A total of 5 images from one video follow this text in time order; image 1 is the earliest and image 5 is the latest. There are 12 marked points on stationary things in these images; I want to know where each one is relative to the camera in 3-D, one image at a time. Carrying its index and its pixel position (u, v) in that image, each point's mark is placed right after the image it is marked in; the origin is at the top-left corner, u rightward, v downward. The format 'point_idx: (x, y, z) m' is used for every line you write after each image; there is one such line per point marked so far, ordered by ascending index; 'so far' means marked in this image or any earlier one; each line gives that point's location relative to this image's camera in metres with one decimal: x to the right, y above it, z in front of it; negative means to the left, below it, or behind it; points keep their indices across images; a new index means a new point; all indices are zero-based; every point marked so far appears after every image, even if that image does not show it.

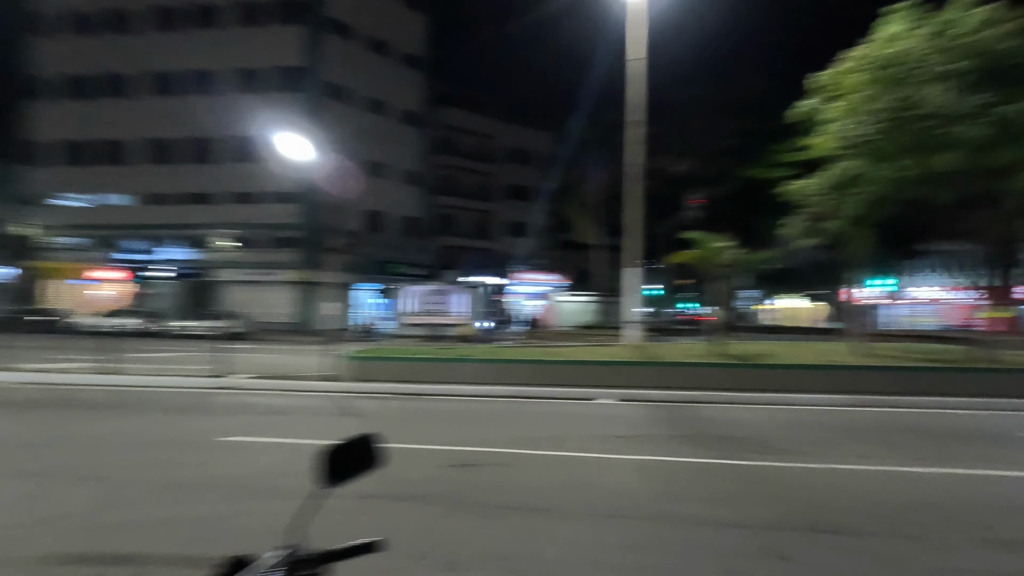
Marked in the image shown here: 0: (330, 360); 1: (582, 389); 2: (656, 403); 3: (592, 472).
0: (-5.8, -2.3, +17.1) m
1: (+1.7, -2.5, +13.1) m
2: (+3.3, -2.6, +12.2) m
3: (+1.0, -2.3, +6.7) m
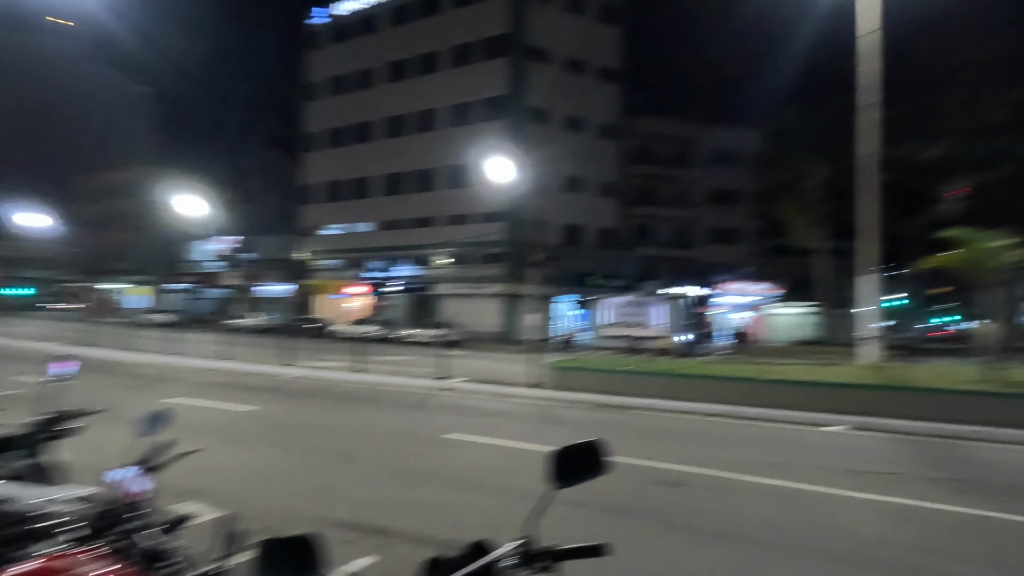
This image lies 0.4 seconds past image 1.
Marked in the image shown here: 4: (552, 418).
0: (+0.7, -2.7, +18.0) m
1: (+6.4, -2.7, +11.6) m
2: (+7.5, -2.8, +10.2) m
3: (+3.4, -2.4, +5.9) m
4: (+0.8, -2.7, +11.0) m
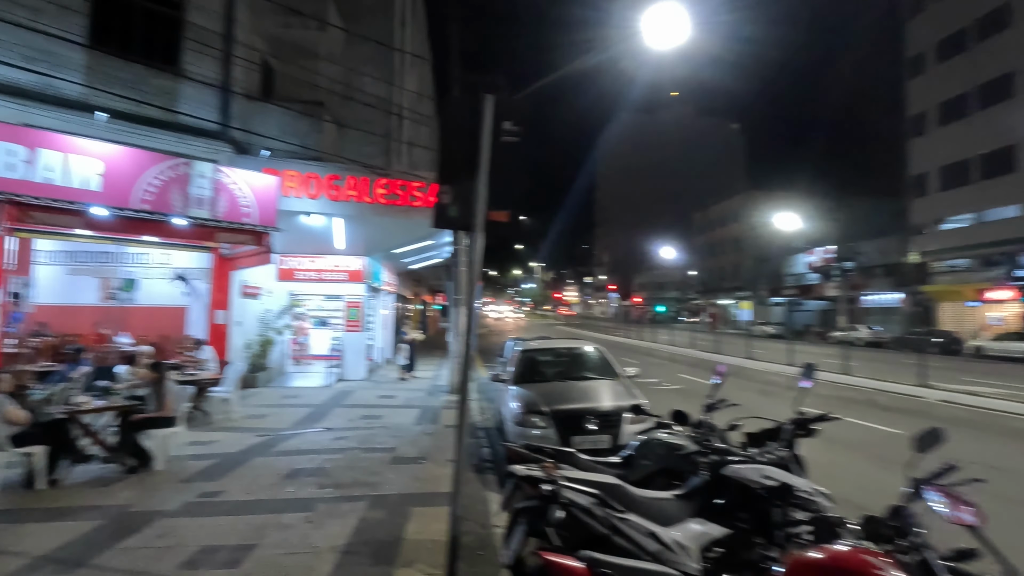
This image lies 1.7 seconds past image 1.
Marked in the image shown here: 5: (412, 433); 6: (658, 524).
0: (+16.3, -2.5, +8.5) m
1: (+13.9, -2.2, +0.4) m
2: (+13.4, -2.2, -1.3) m
3: (+7.5, -2.1, -0.1) m
4: (+10.5, -2.5, +4.8) m
5: (-1.8, -2.6, +9.4) m
6: (+0.8, -1.3, +3.0) m
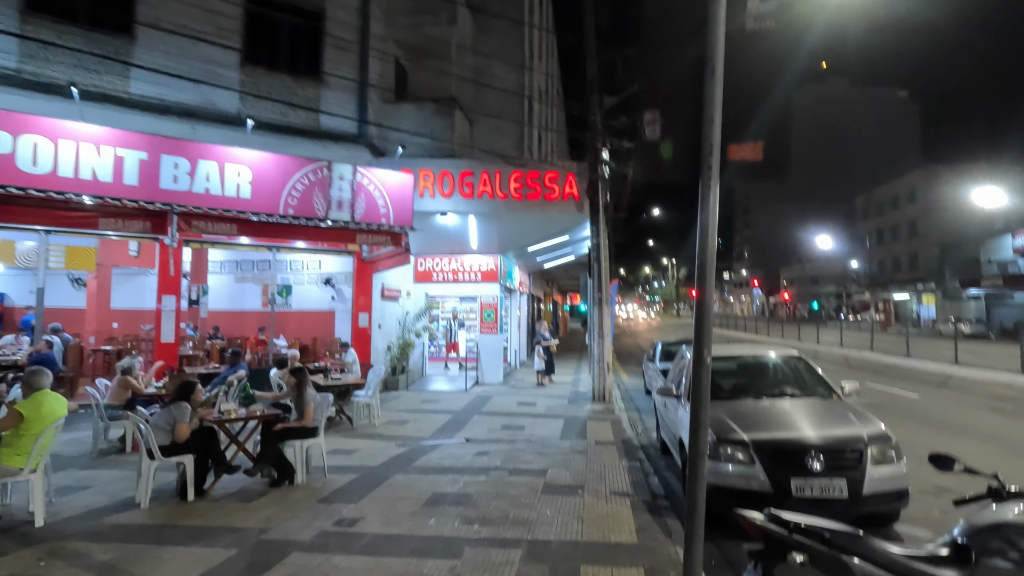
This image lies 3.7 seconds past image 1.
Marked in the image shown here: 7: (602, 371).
0: (+18.1, -2.0, +3.2) m
1: (+13.9, -1.8, -4.2) m
2: (+12.9, -1.9, -5.7) m
3: (+7.5, -1.9, -3.2) m
4: (+11.5, -2.2, +0.9) m
5: (+0.7, -2.5, +8.3) m
6: (+1.7, -1.3, +1.5) m
7: (+2.2, -2.1, +13.3) m
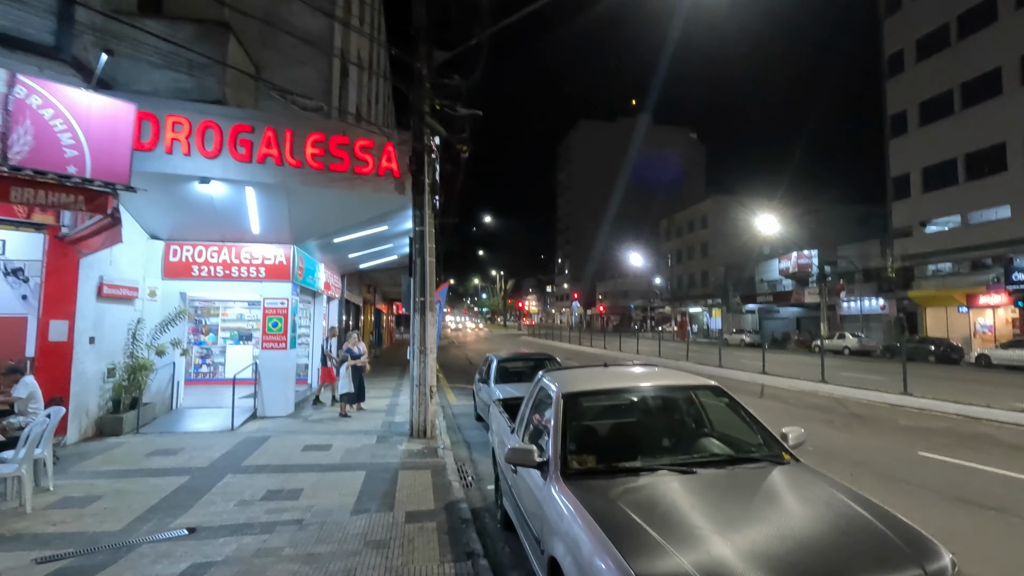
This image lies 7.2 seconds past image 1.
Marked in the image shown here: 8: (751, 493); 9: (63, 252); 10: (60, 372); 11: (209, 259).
0: (+16.5, -2.3, +5.6) m
1: (+14.8, -1.9, -2.7) m
2: (+14.3, -1.9, -4.5) m
3: (+8.4, -1.8, -3.7) m
4: (+11.0, -2.2, +1.4) m
5: (-1.6, -2.4, +5.1) m
6: (+1.5, -1.1, -1.1) m
7: (-1.7, -2.1, +10.3) m
8: (+1.7, -1.2, +3.1) m
9: (-7.8, +0.6, +9.3) m
10: (-7.9, -1.5, +9.4) m
11: (-7.0, +0.7, +12.4) m
